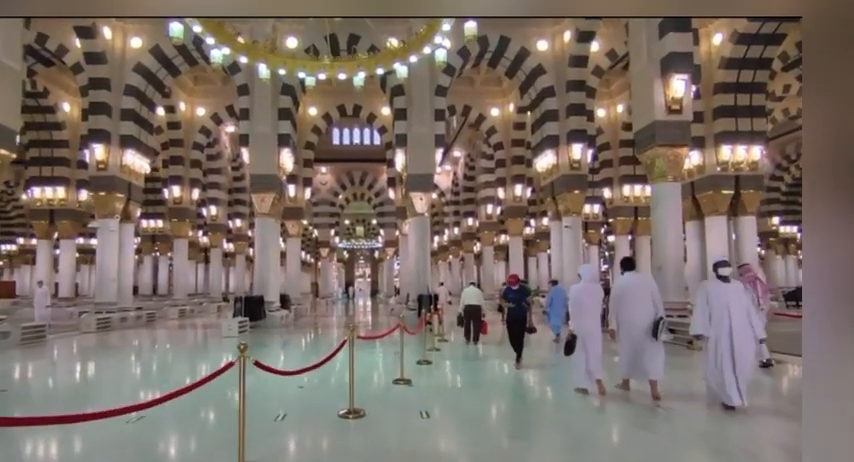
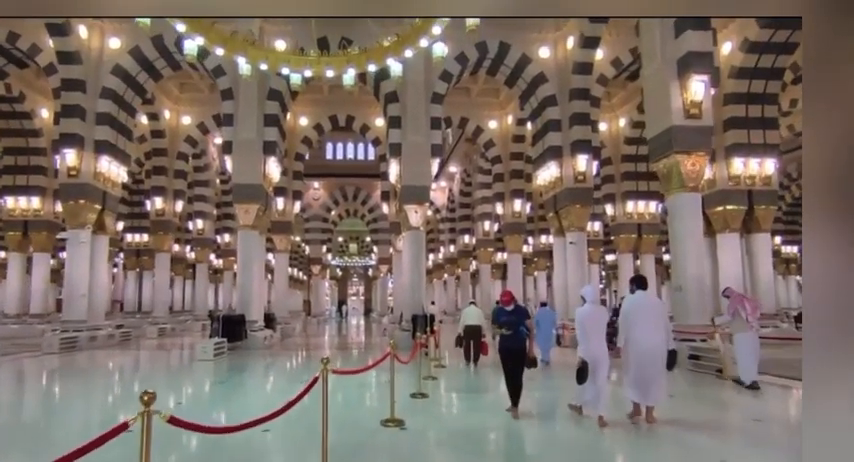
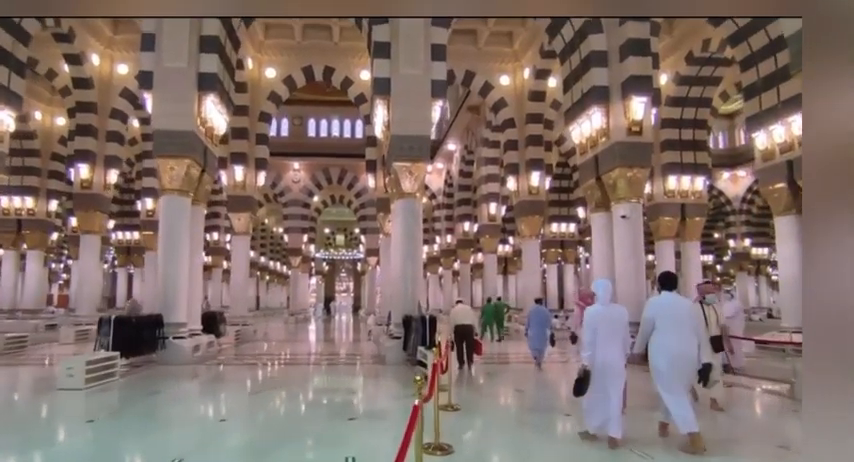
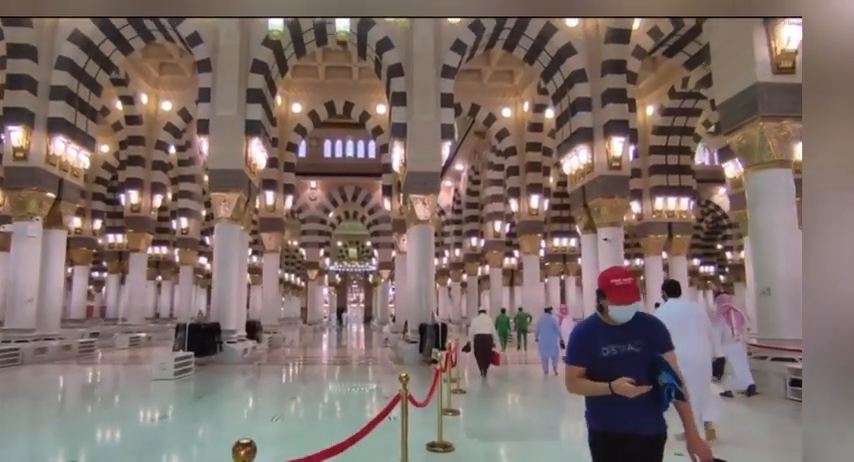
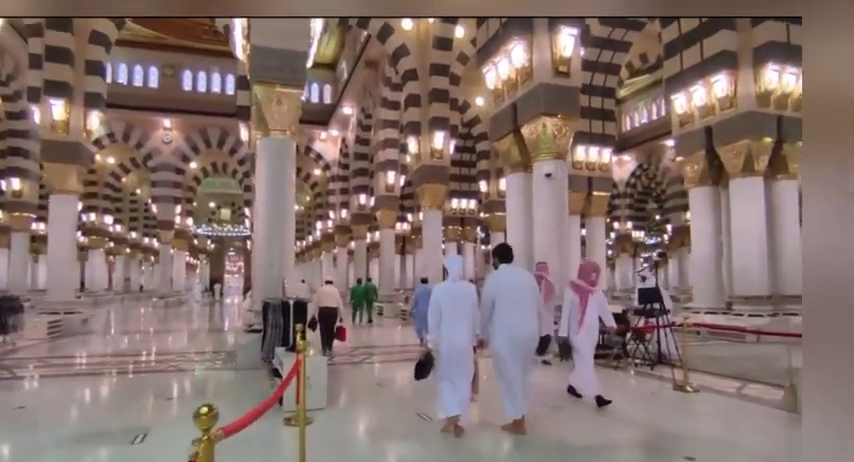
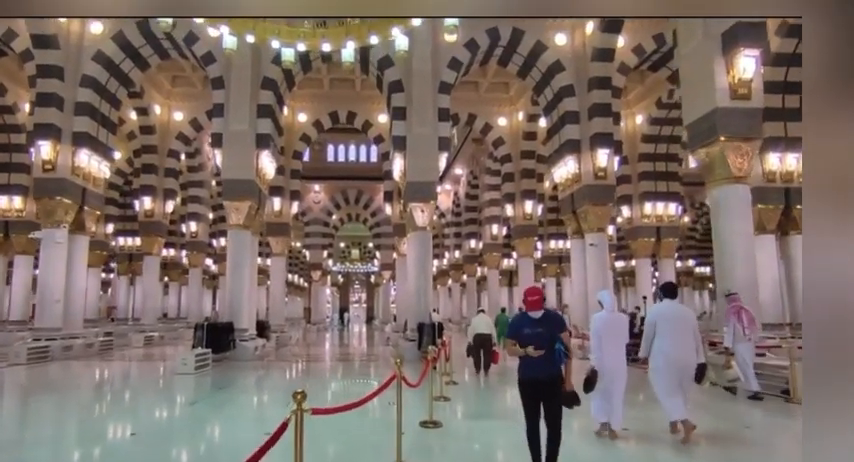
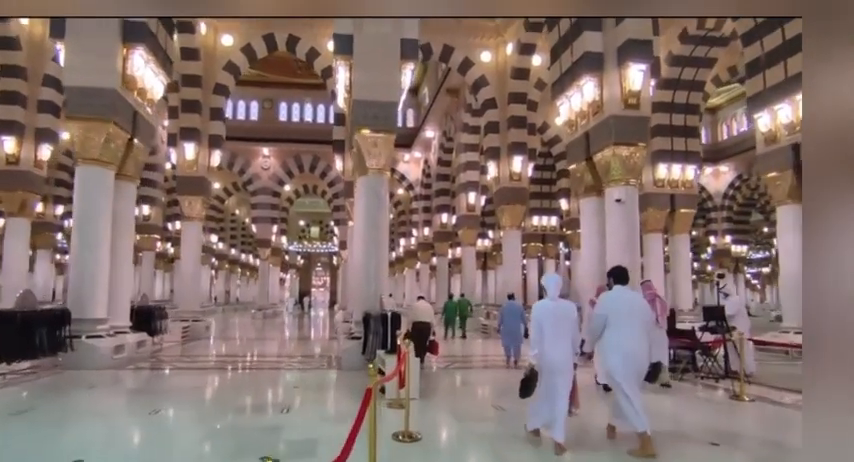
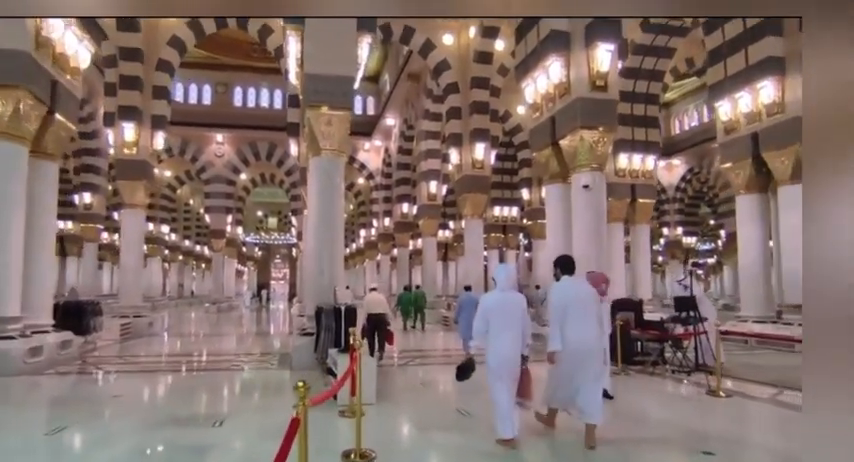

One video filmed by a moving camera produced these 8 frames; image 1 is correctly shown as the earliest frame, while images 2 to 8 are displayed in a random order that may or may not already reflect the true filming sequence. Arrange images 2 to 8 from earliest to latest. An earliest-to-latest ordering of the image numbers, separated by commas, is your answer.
2, 6, 4, 3, 7, 8, 5
